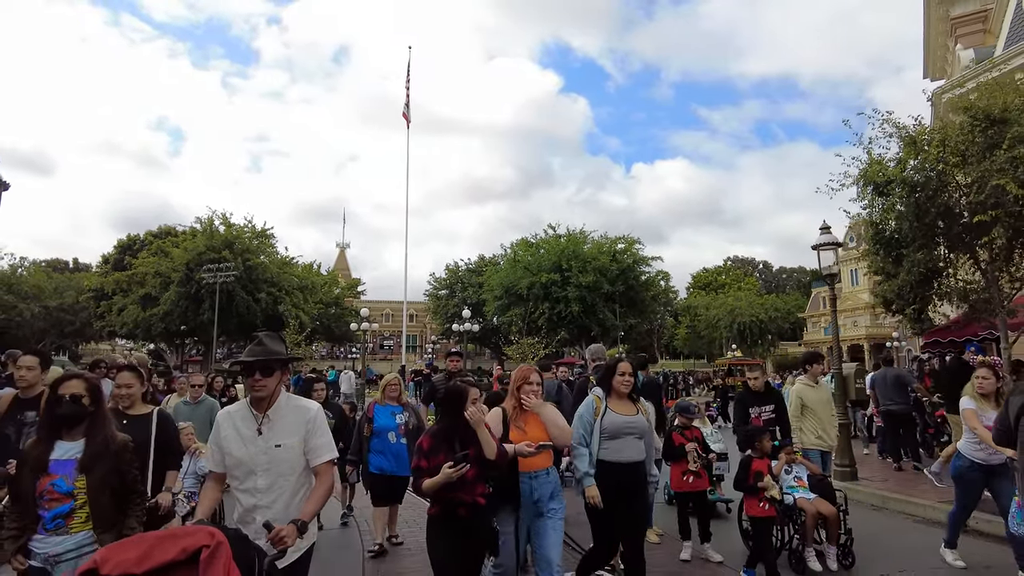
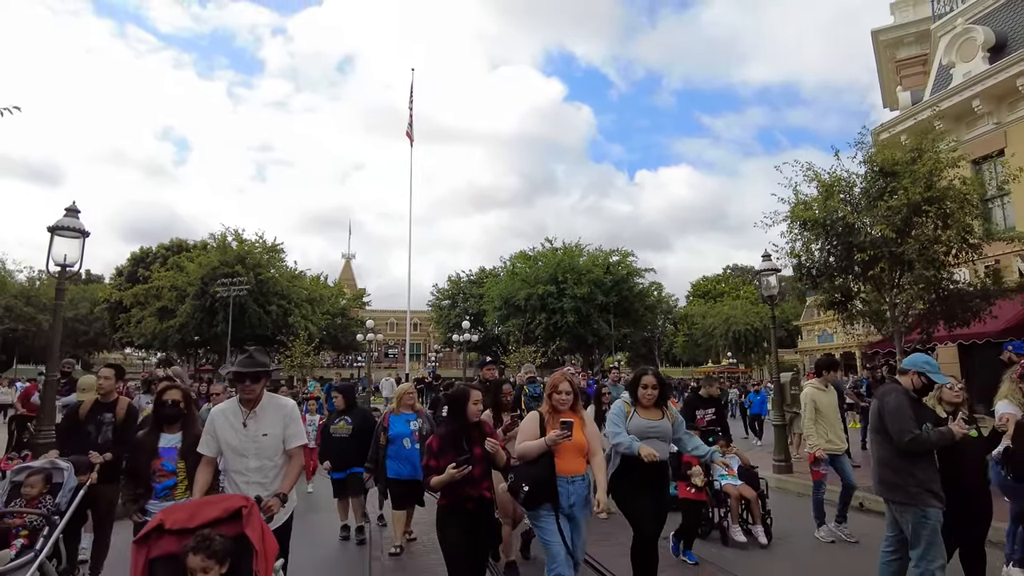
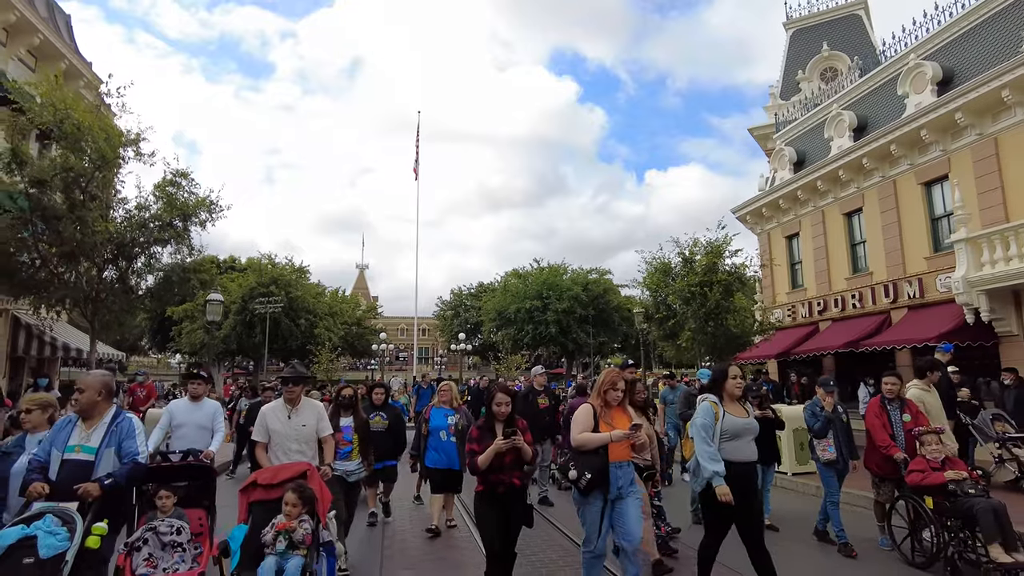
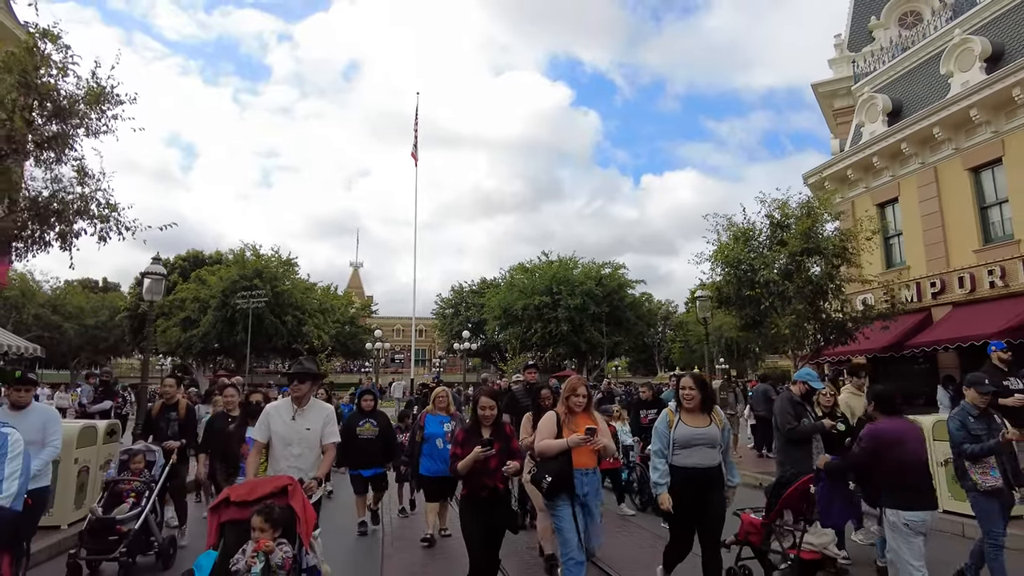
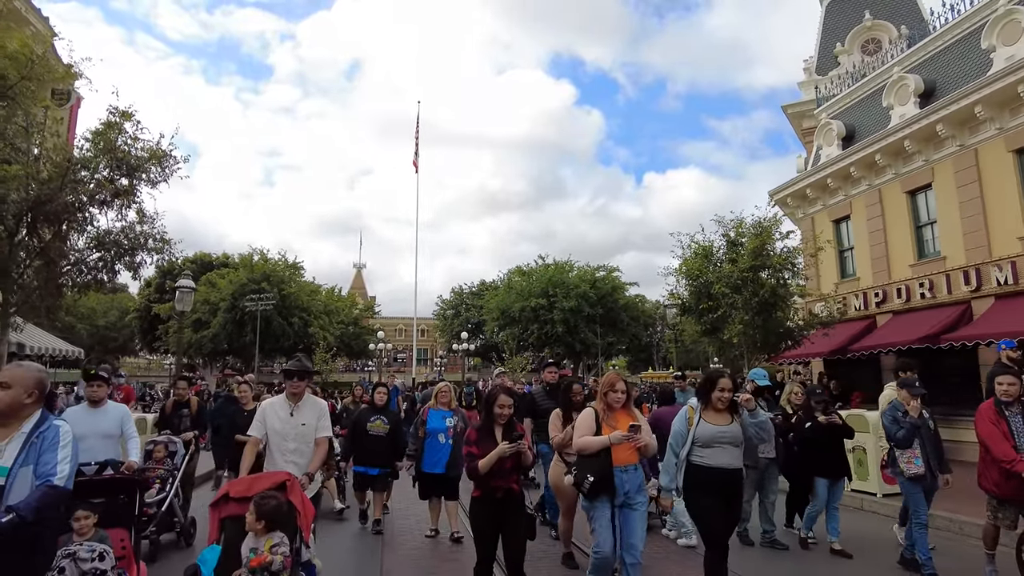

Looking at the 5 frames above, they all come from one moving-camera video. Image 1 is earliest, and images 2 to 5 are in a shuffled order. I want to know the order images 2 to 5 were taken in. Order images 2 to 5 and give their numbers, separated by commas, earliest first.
2, 4, 5, 3
